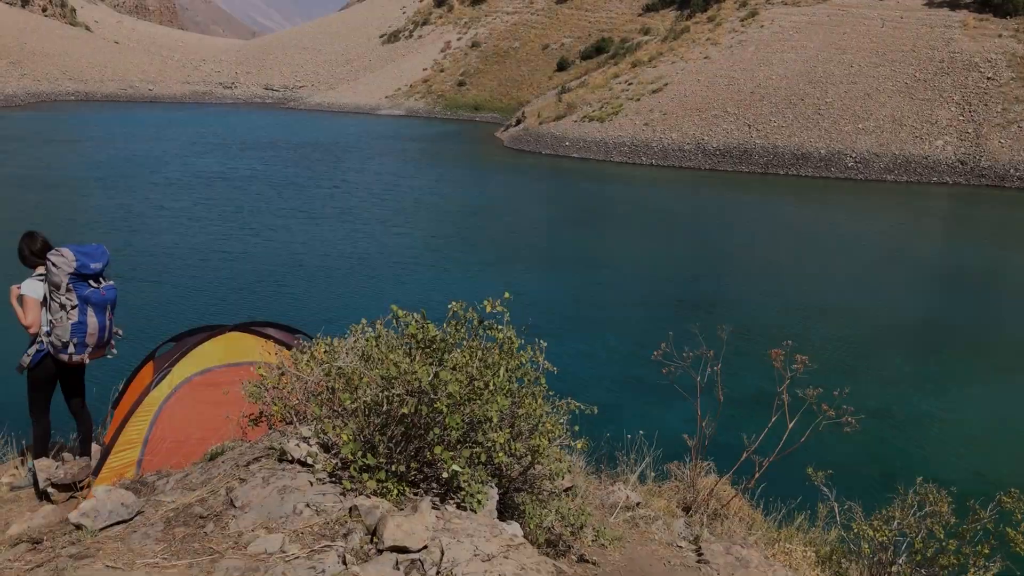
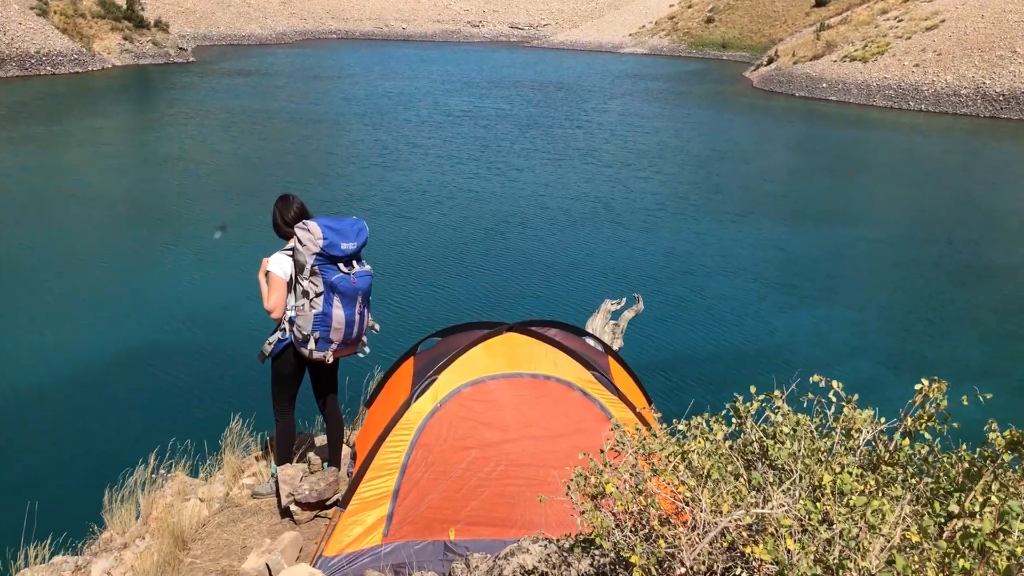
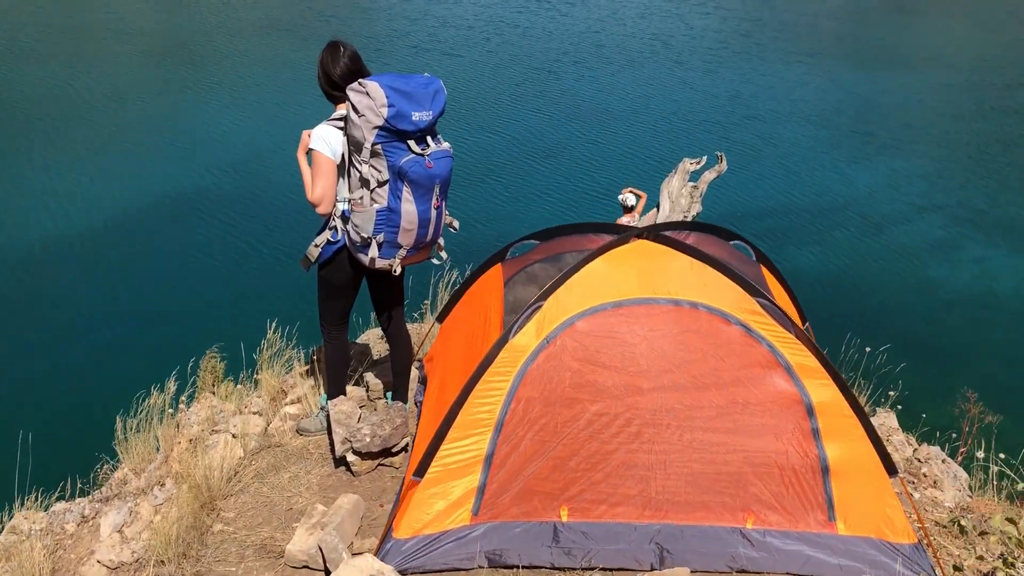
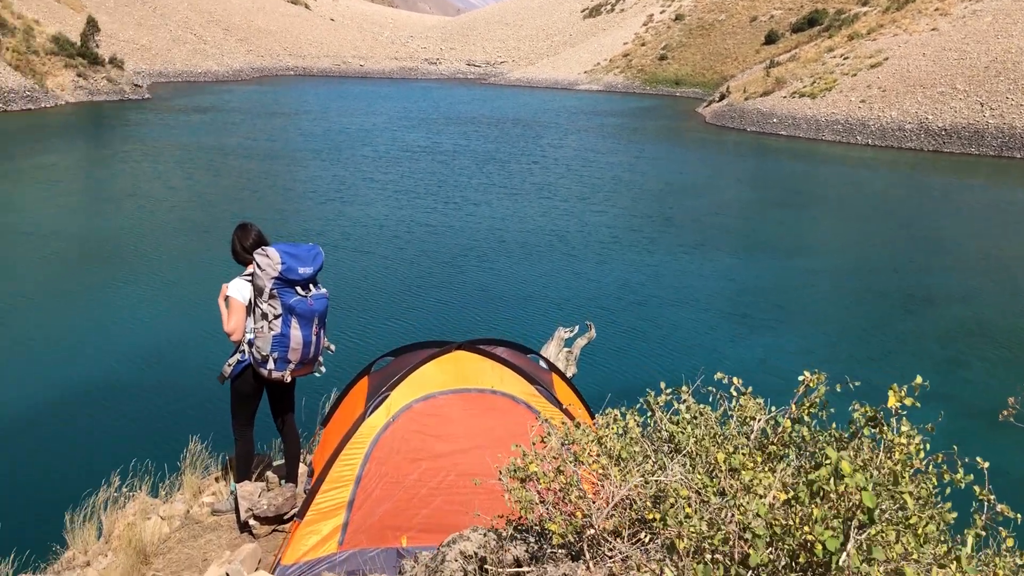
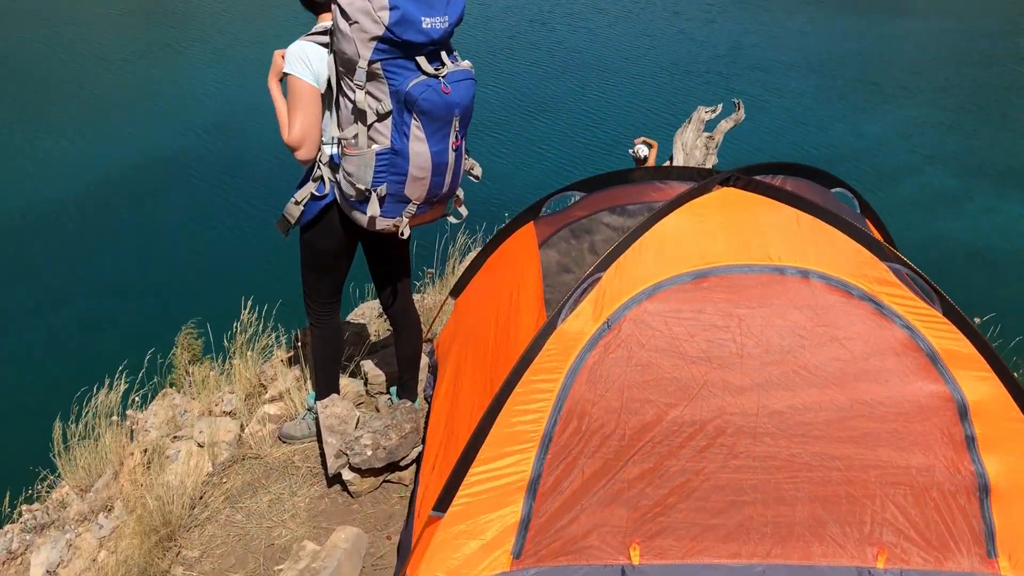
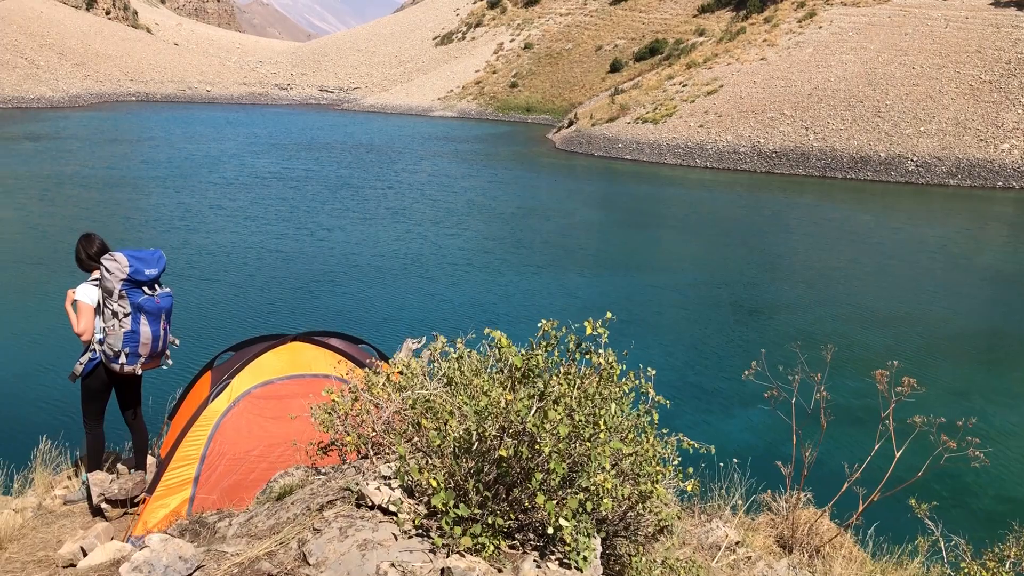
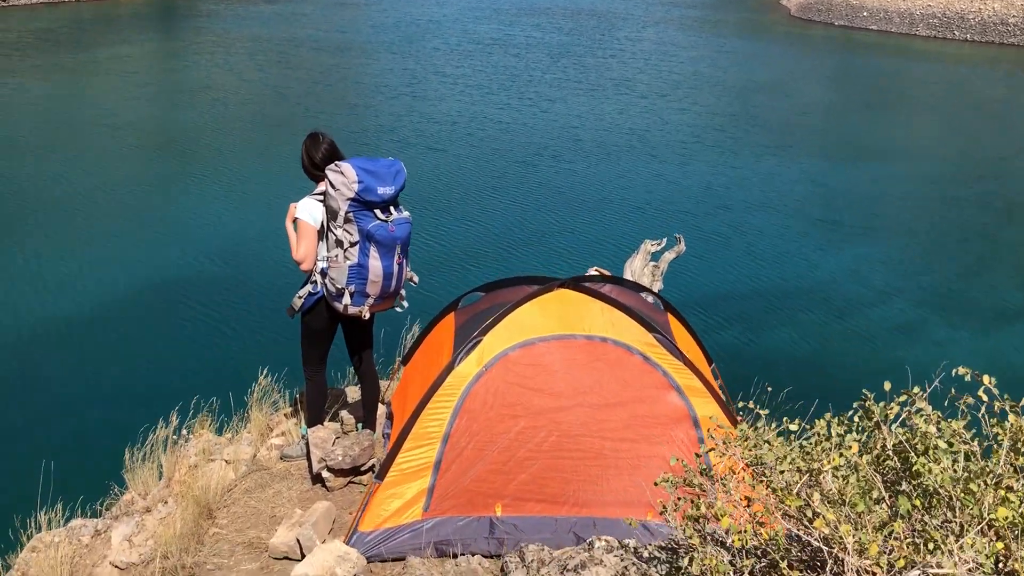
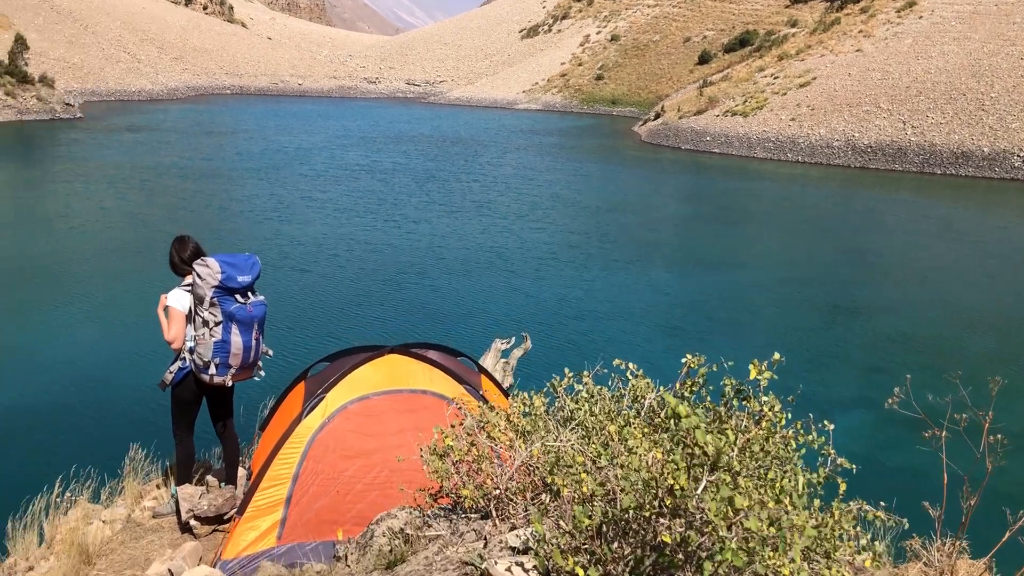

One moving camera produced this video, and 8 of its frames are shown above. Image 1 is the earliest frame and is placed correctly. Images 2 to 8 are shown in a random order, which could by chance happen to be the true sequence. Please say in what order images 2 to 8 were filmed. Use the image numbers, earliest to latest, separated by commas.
6, 8, 4, 2, 7, 3, 5
